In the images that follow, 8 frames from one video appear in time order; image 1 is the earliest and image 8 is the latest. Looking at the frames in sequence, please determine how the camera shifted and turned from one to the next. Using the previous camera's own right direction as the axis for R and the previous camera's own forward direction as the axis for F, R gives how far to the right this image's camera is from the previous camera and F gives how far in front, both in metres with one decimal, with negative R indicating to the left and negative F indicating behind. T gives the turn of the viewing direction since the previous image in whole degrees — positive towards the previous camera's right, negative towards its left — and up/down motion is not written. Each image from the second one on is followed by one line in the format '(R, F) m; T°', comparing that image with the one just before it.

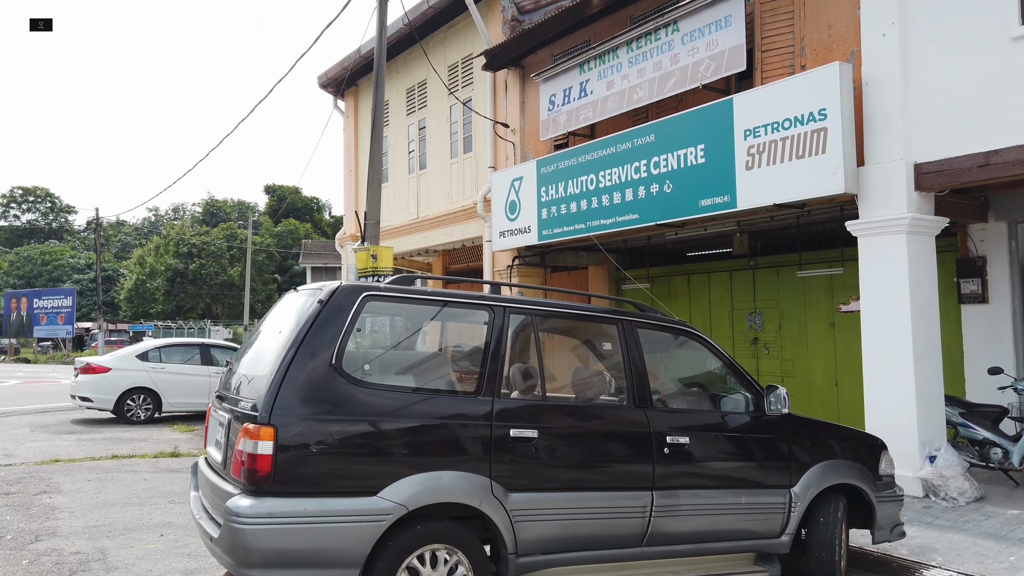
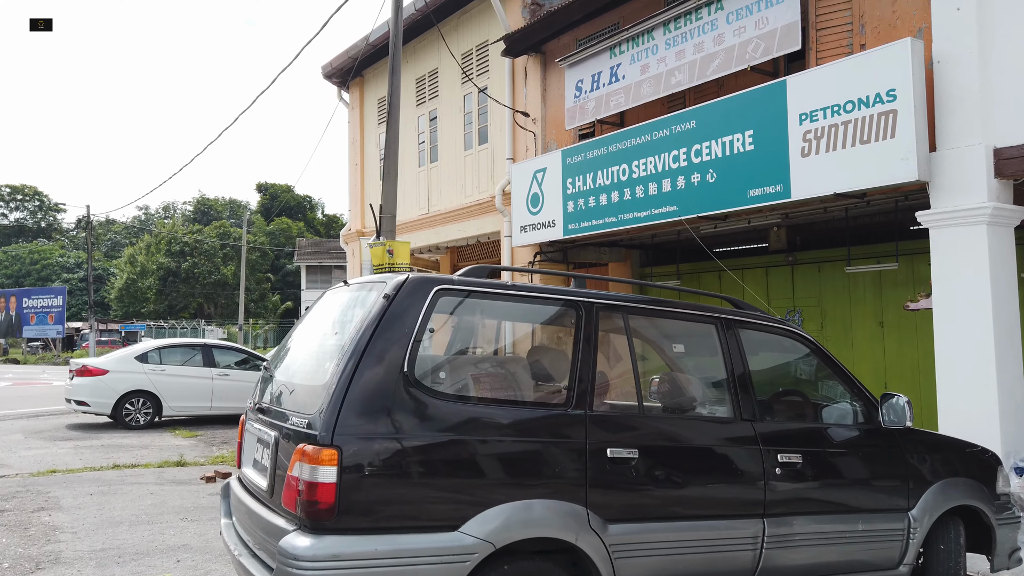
(-0.4, +0.6) m; +1°
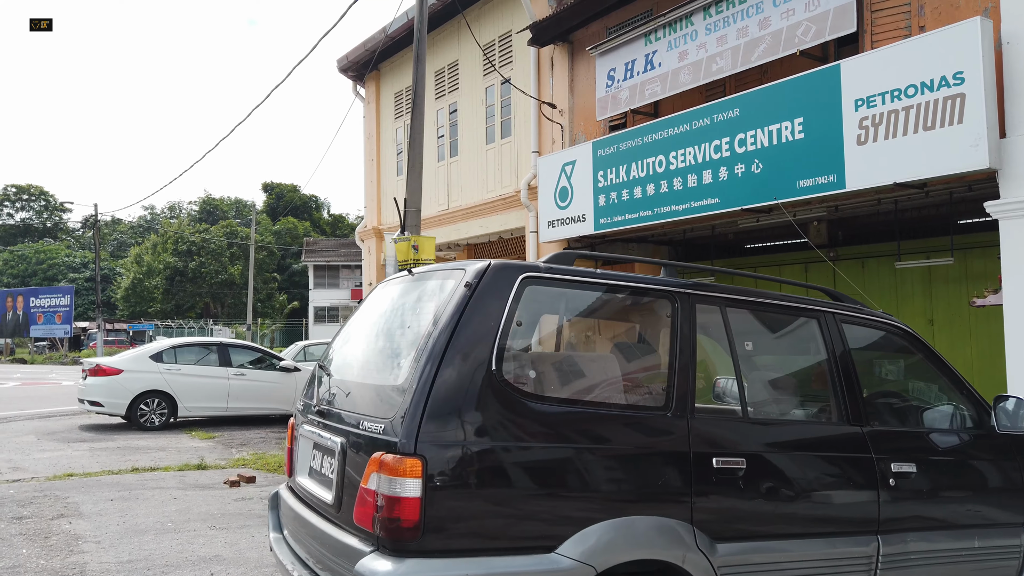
(-0.3, +0.3) m; 0°
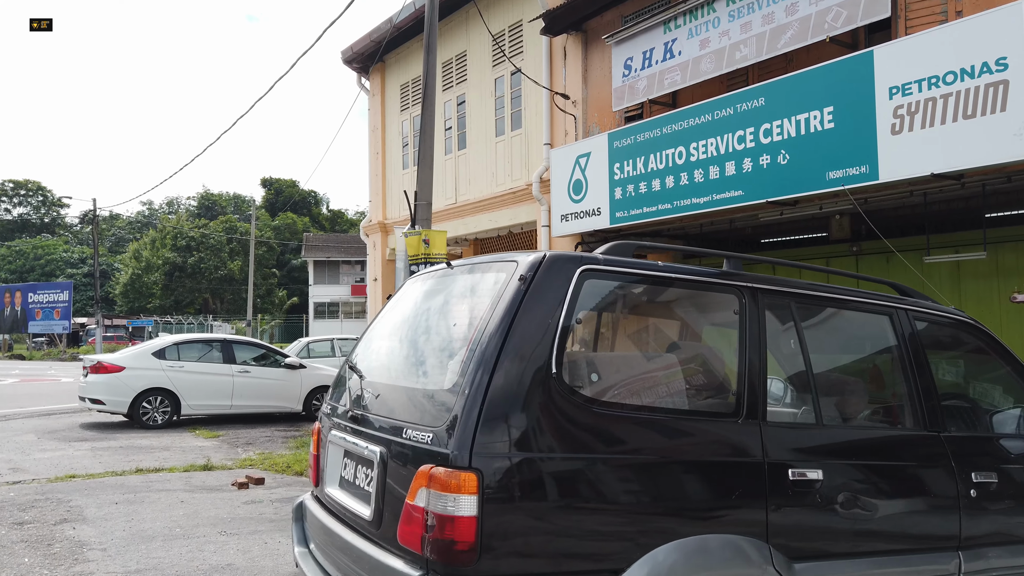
(-0.2, +0.3) m; 0°
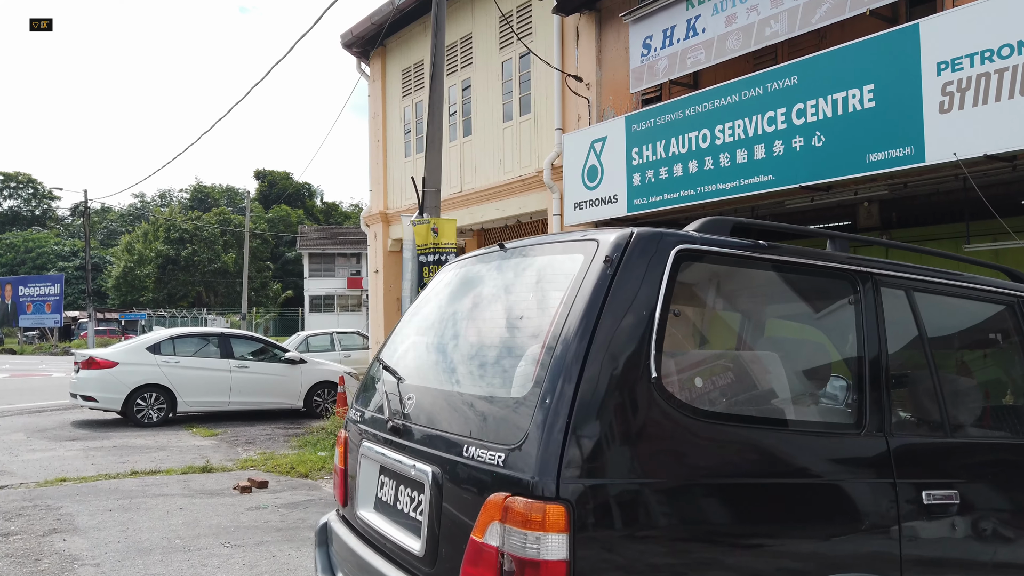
(-0.2, +0.4) m; 0°
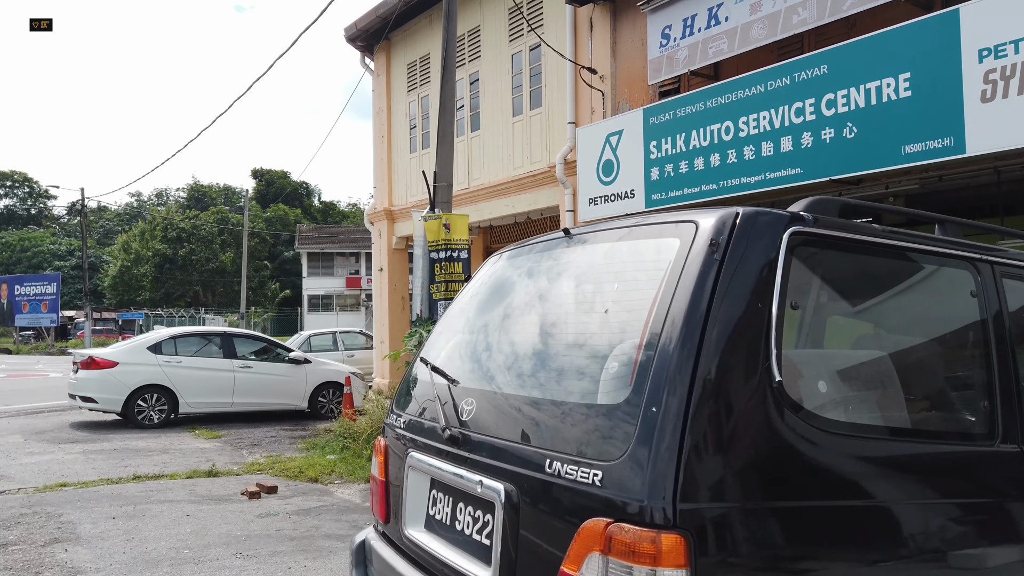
(-0.2, +0.3) m; 0°
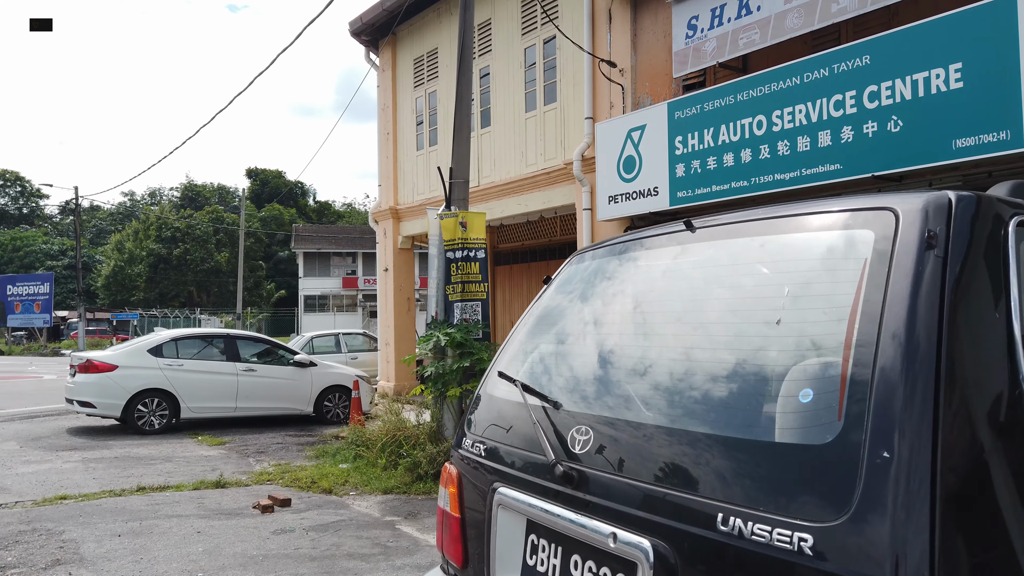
(-0.2, +0.3) m; 0°
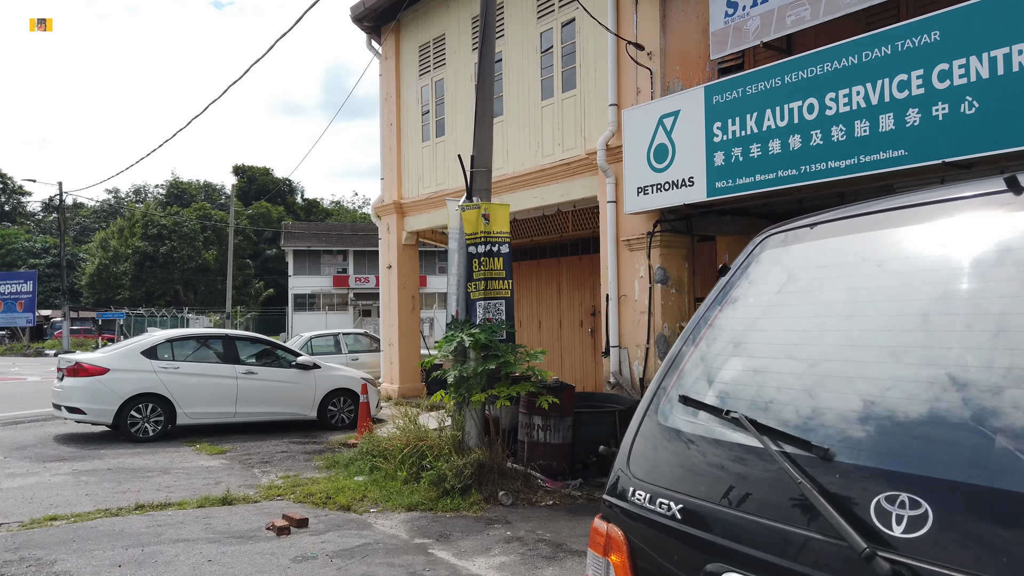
(-0.4, +0.6) m; +1°
